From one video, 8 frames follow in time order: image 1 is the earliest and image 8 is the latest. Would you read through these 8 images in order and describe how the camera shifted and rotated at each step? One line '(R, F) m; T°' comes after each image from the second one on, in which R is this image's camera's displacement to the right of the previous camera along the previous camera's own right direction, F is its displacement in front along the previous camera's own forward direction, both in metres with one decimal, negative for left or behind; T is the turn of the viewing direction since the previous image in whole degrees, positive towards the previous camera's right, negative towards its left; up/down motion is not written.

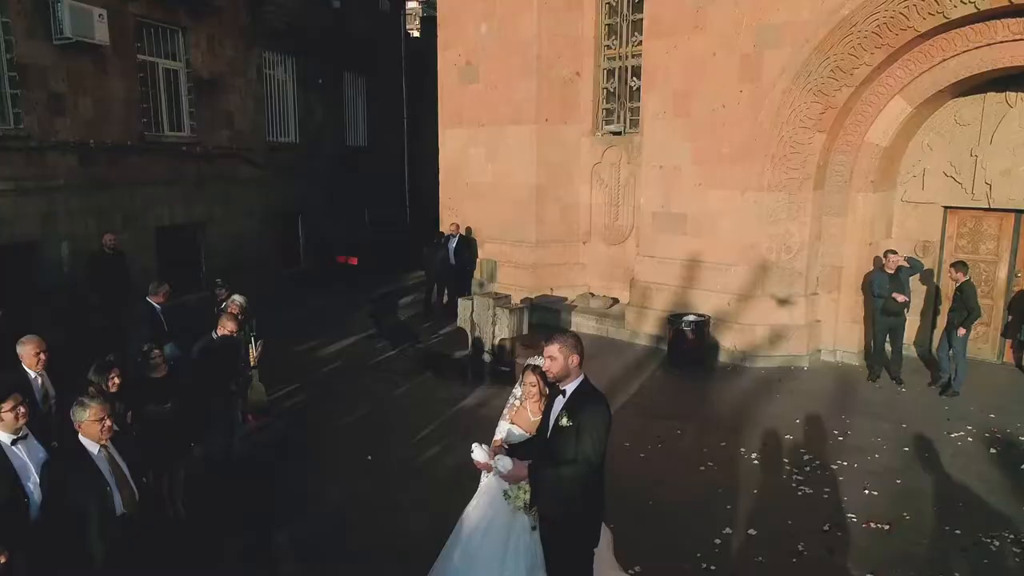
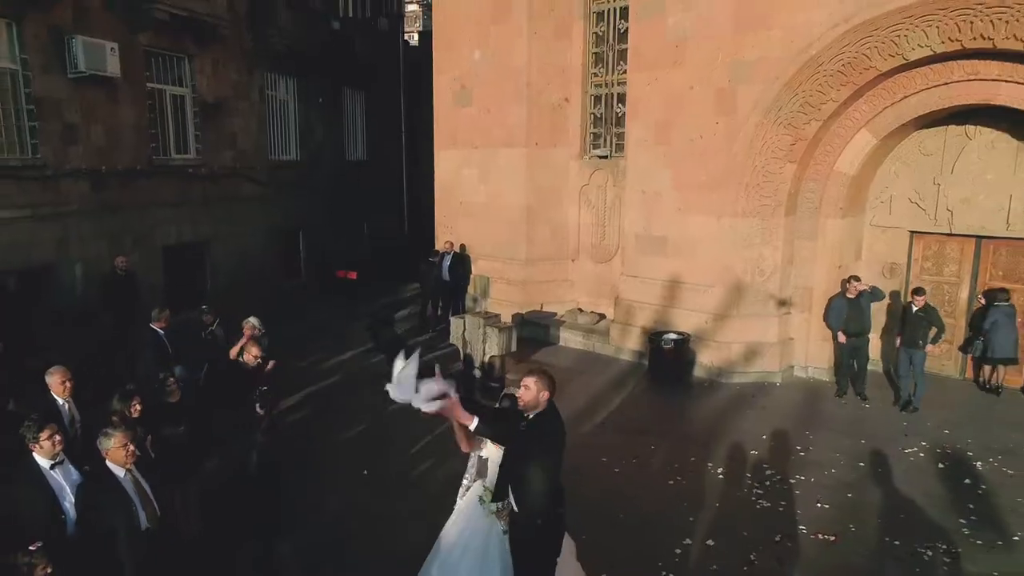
(+0.1, -0.5) m; 0°
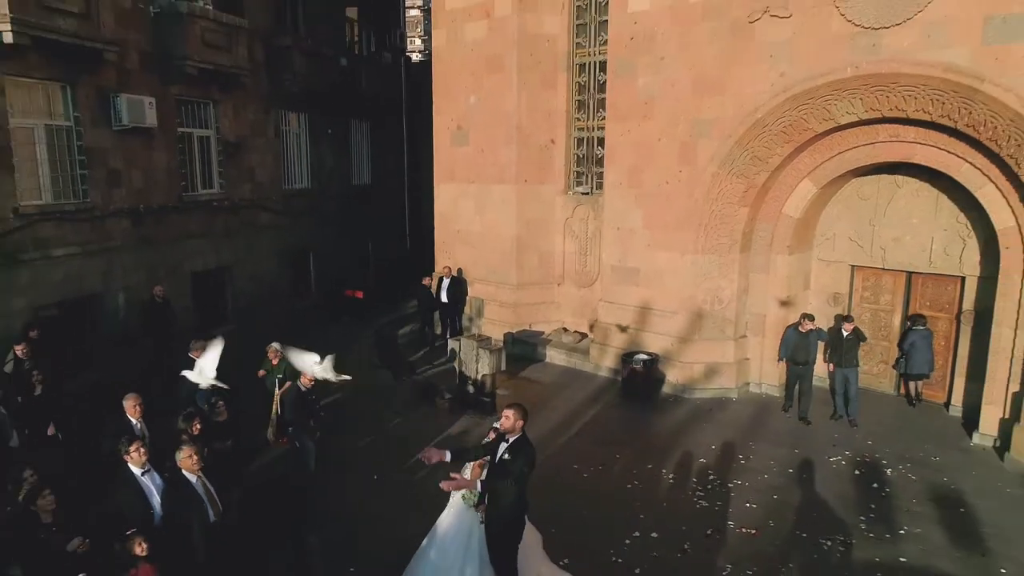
(+0.2, -1.2) m; 0°
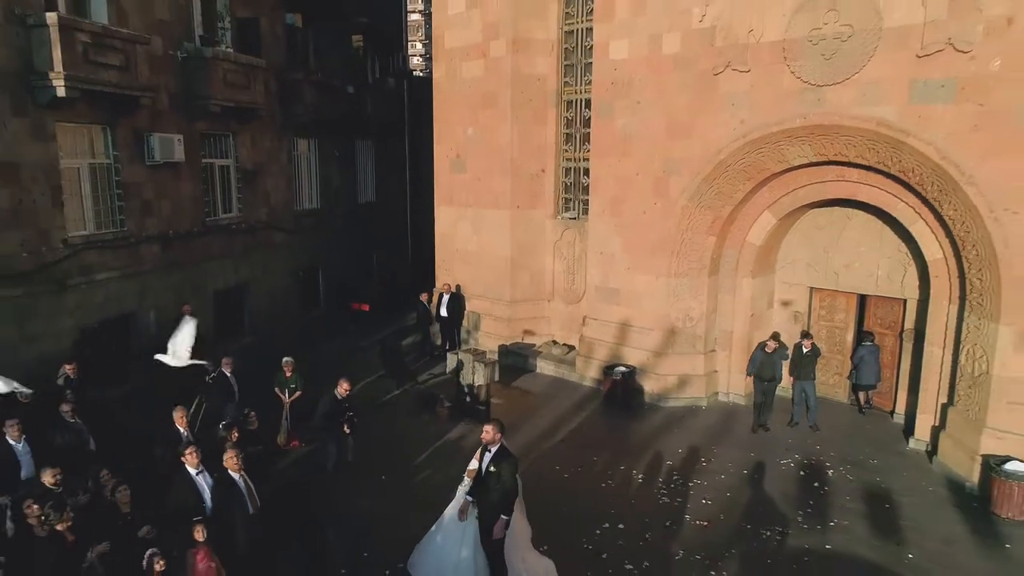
(+0.1, -1.1) m; 0°
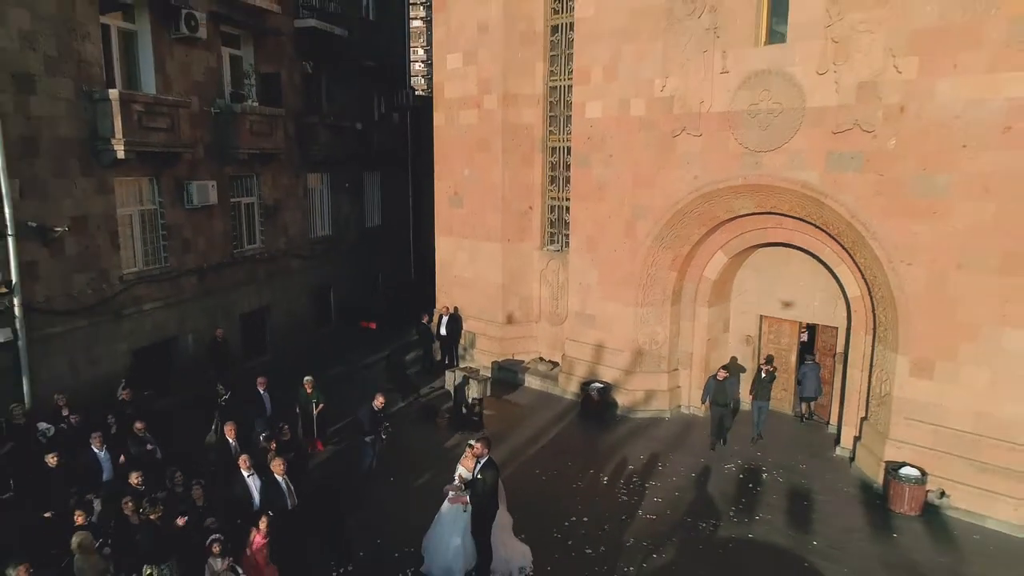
(+0.2, -1.8) m; 0°
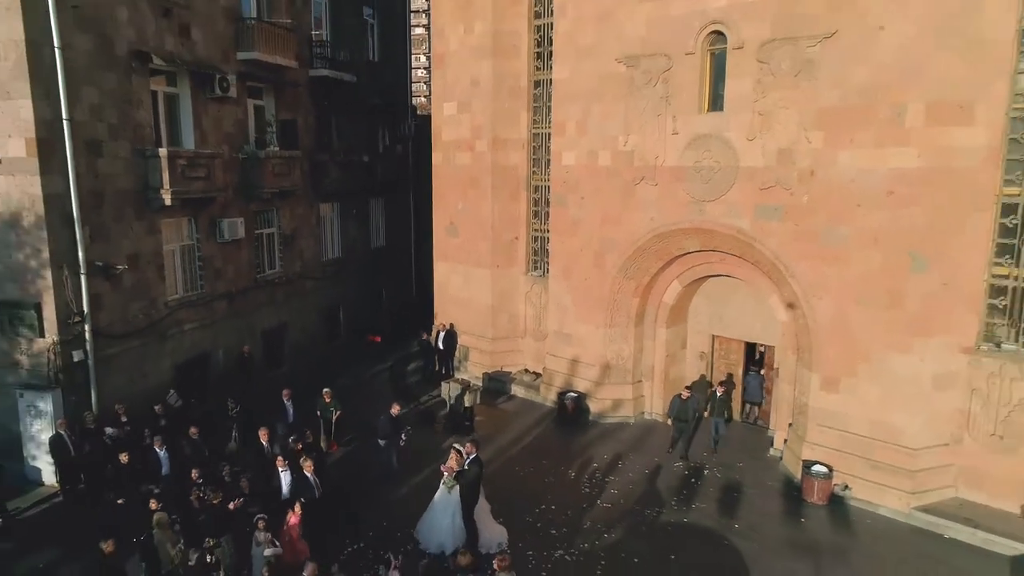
(+0.3, -2.1) m; 0°
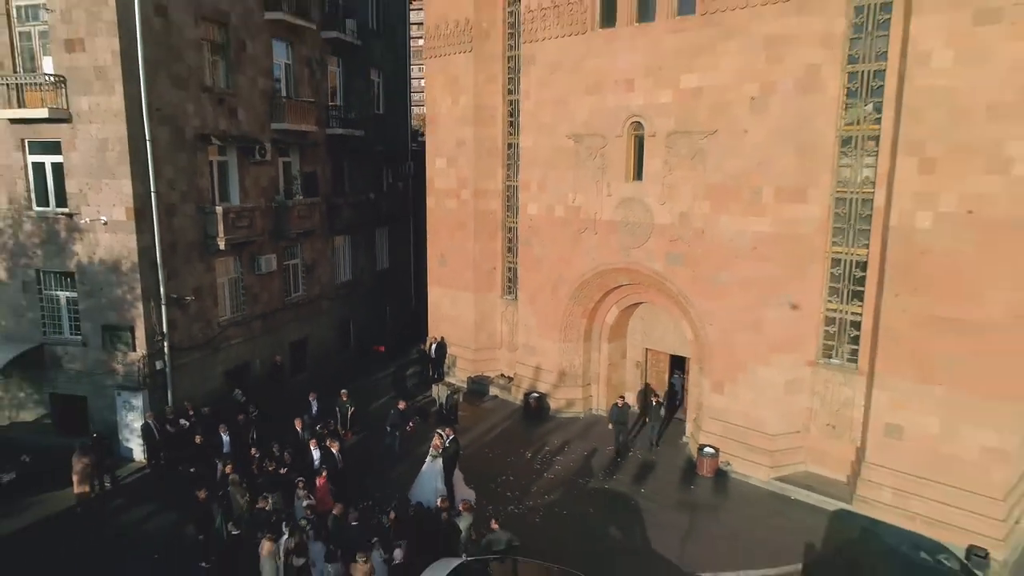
(+0.7, -4.1) m; 0°
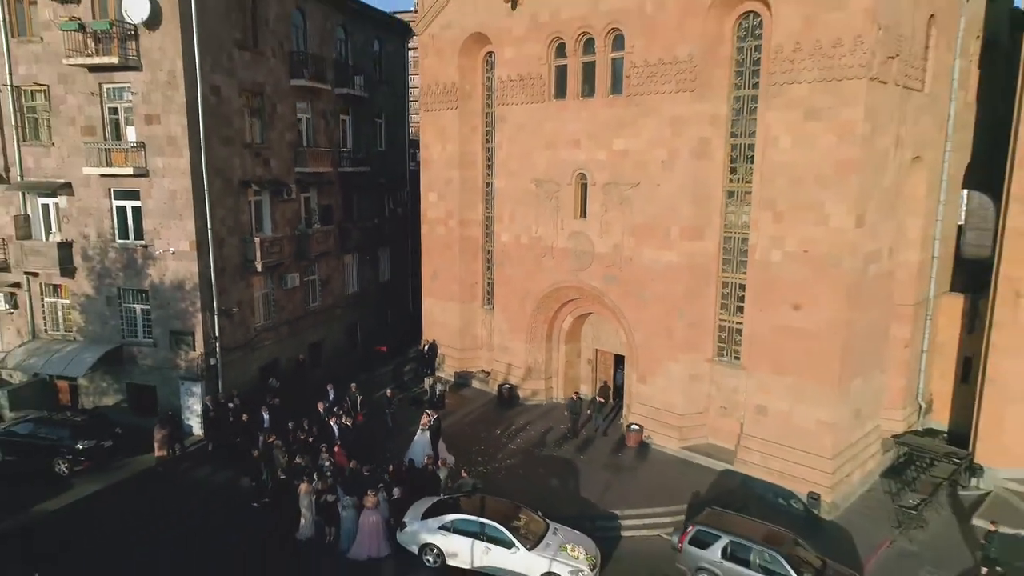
(+0.8, -4.8) m; 0°
